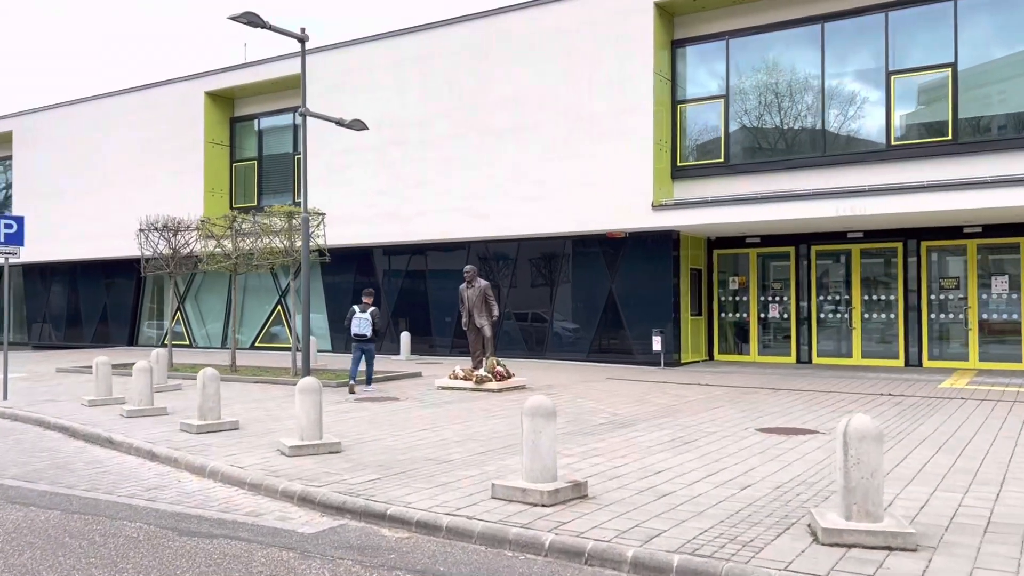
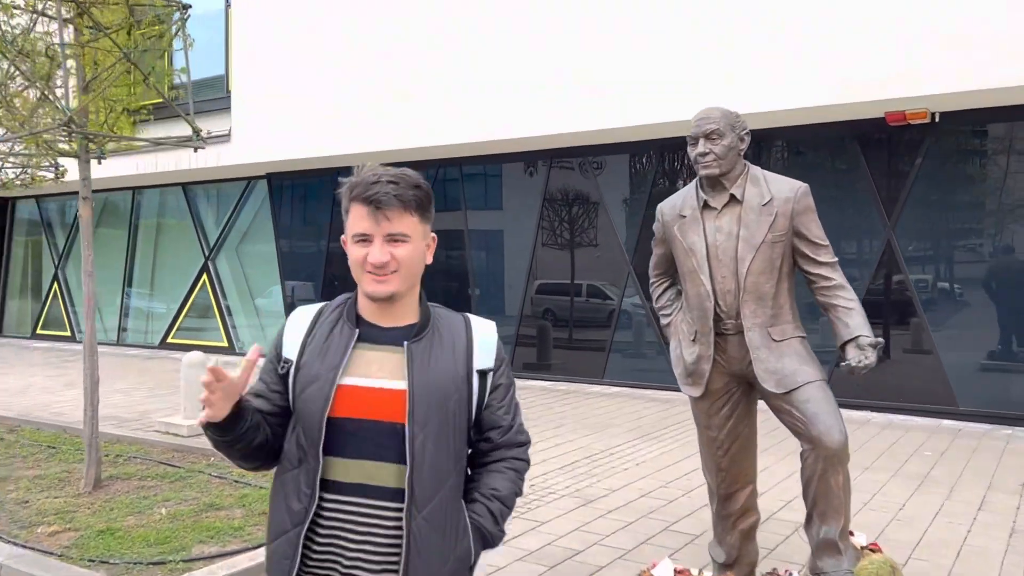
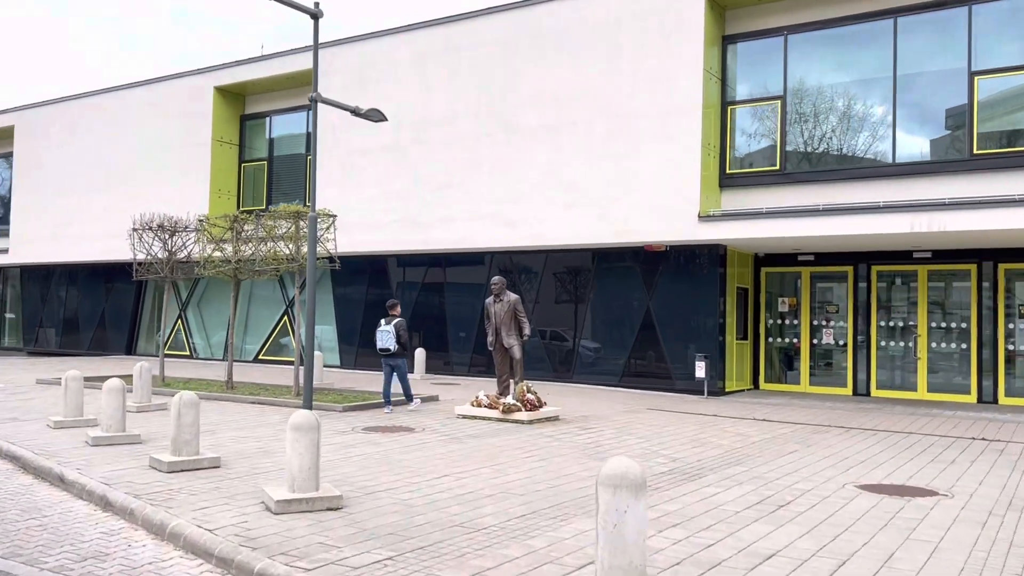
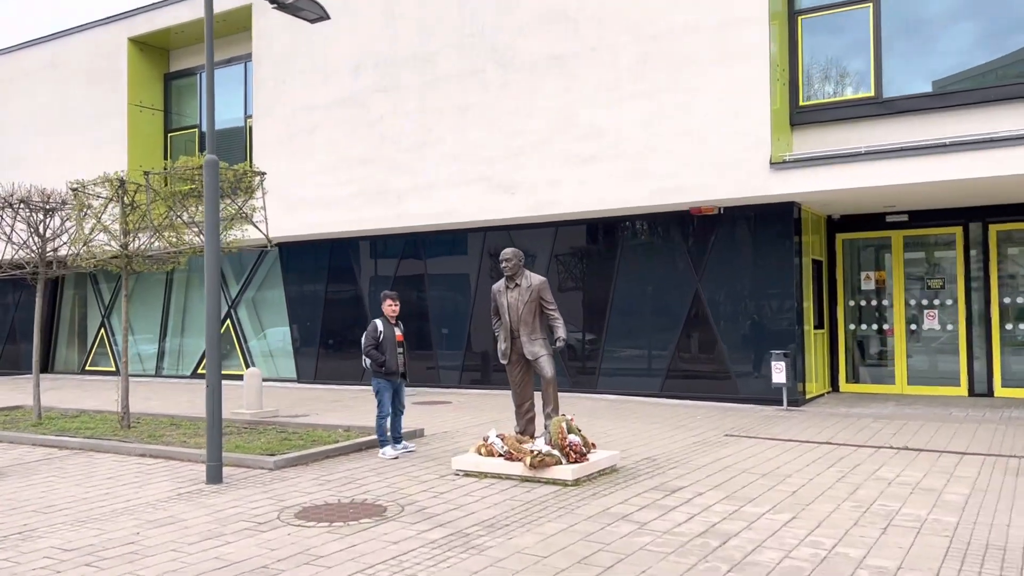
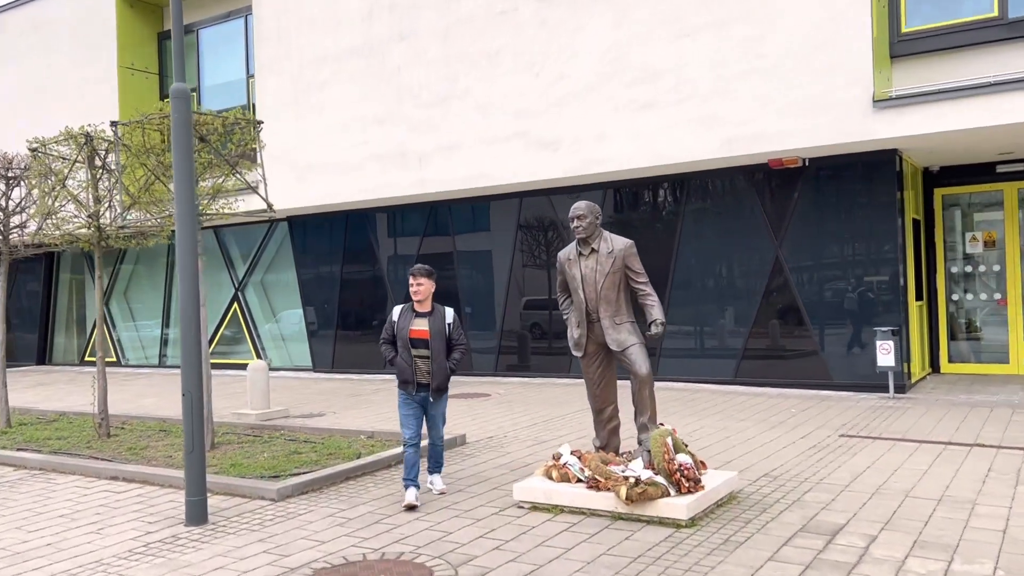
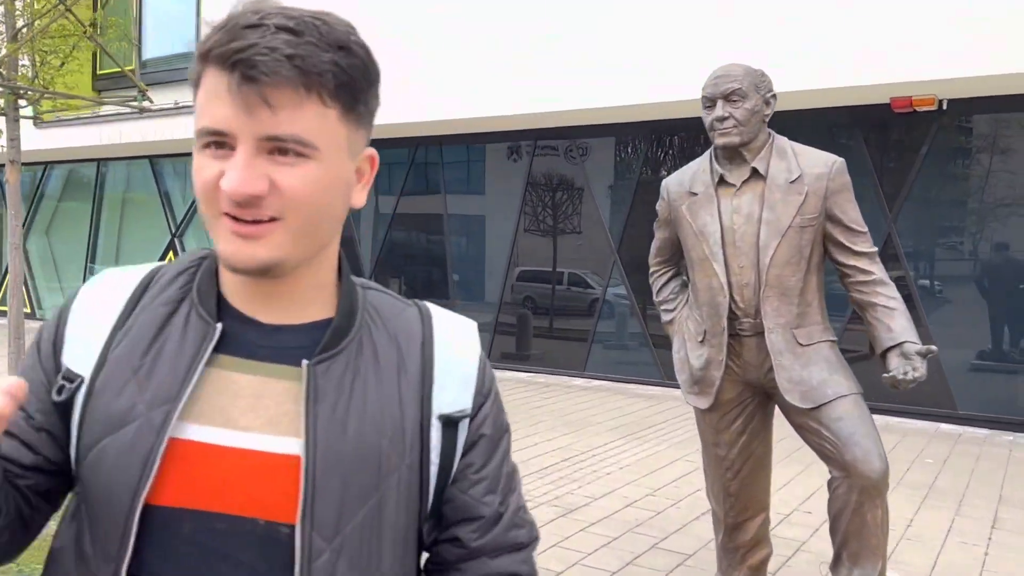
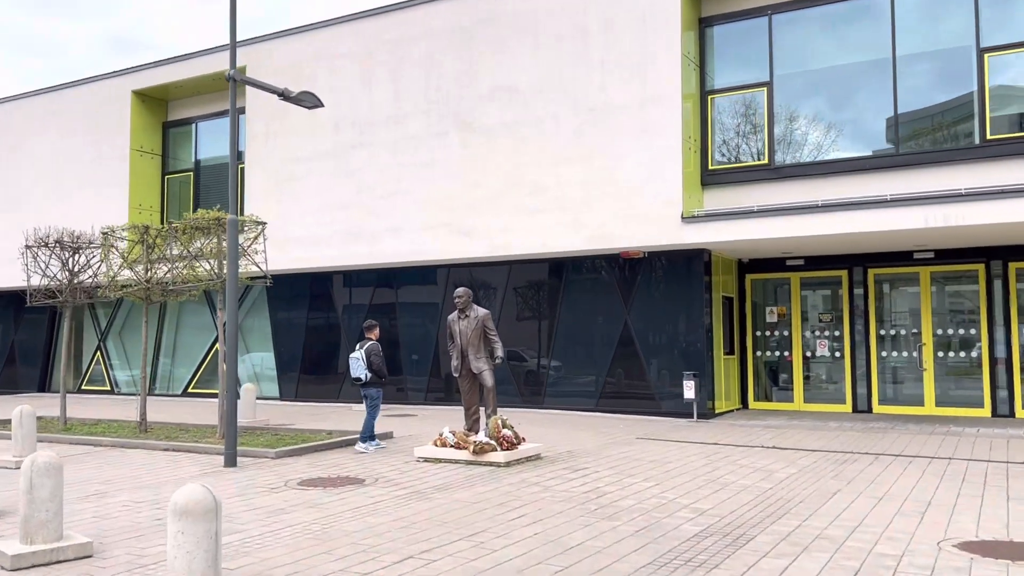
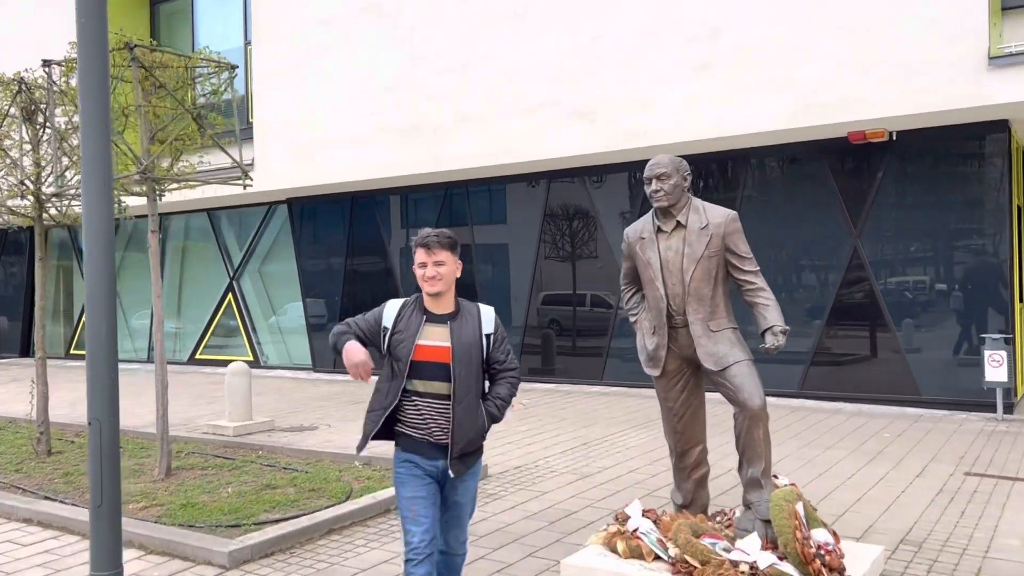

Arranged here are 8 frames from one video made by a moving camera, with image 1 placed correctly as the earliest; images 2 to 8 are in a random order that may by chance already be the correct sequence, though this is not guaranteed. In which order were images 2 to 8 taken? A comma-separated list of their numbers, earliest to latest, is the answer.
3, 7, 4, 5, 8, 2, 6
